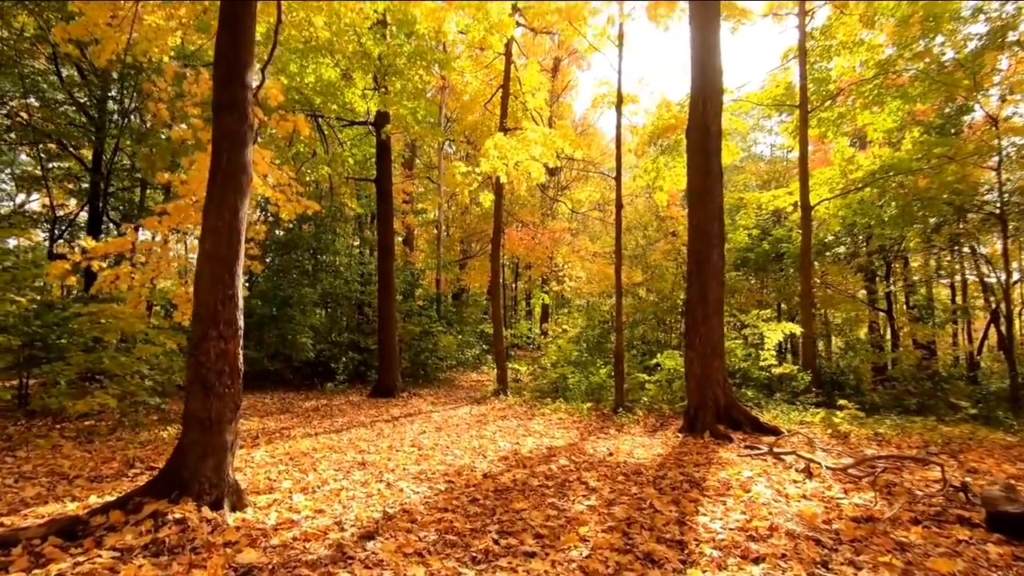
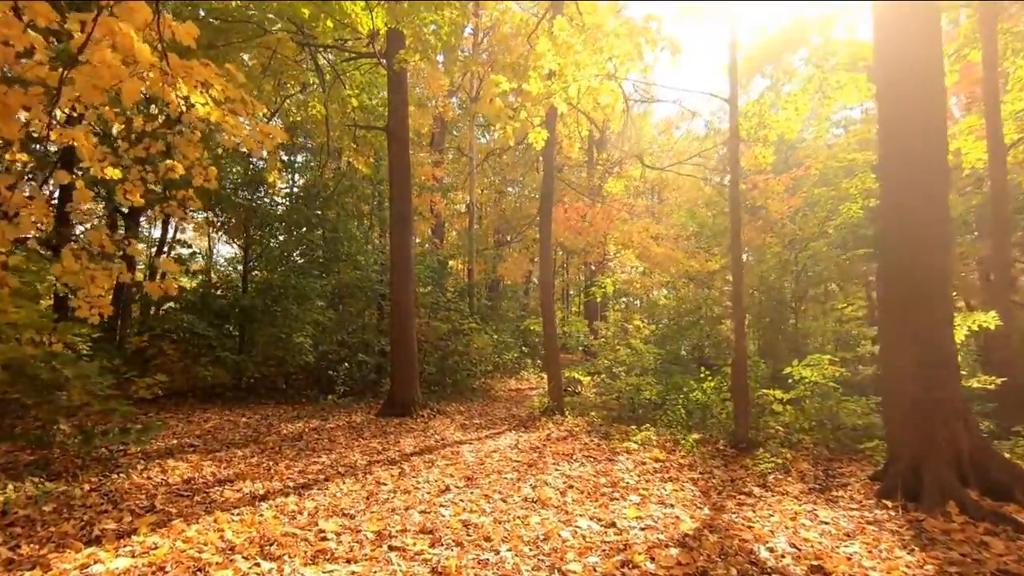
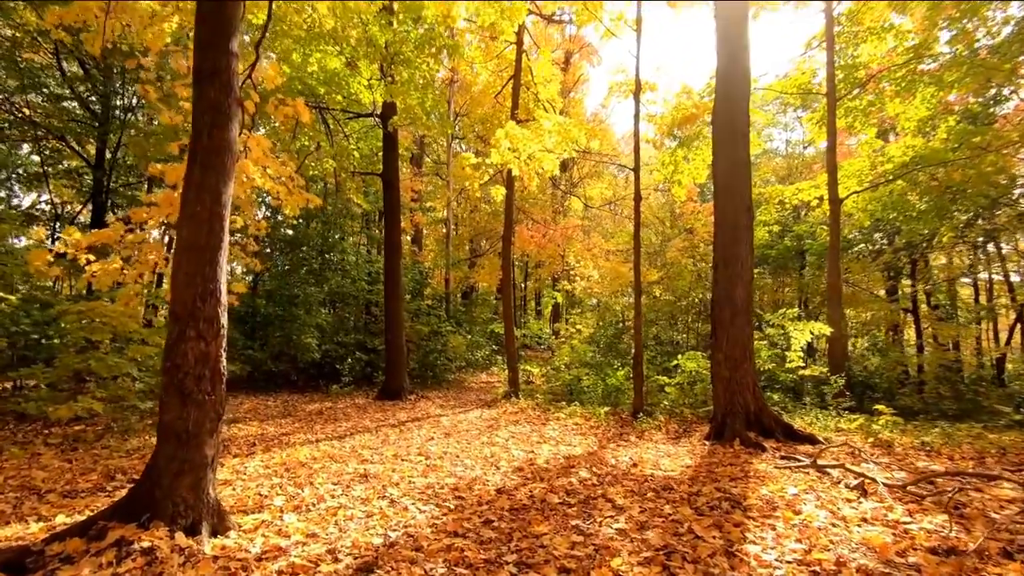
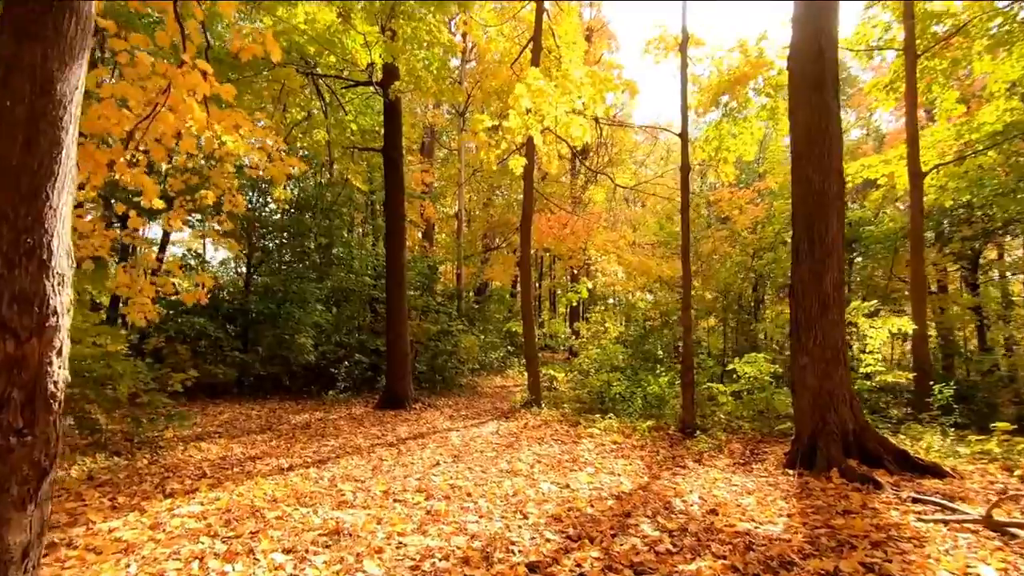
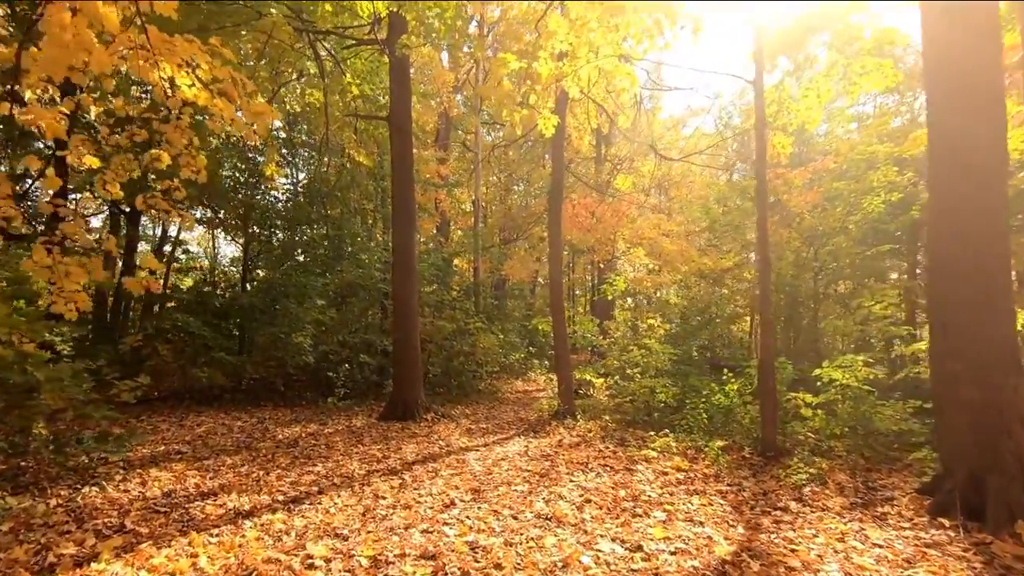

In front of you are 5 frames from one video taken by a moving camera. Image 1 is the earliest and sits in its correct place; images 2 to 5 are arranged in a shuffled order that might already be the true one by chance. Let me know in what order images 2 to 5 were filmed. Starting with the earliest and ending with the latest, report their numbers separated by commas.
3, 4, 2, 5
